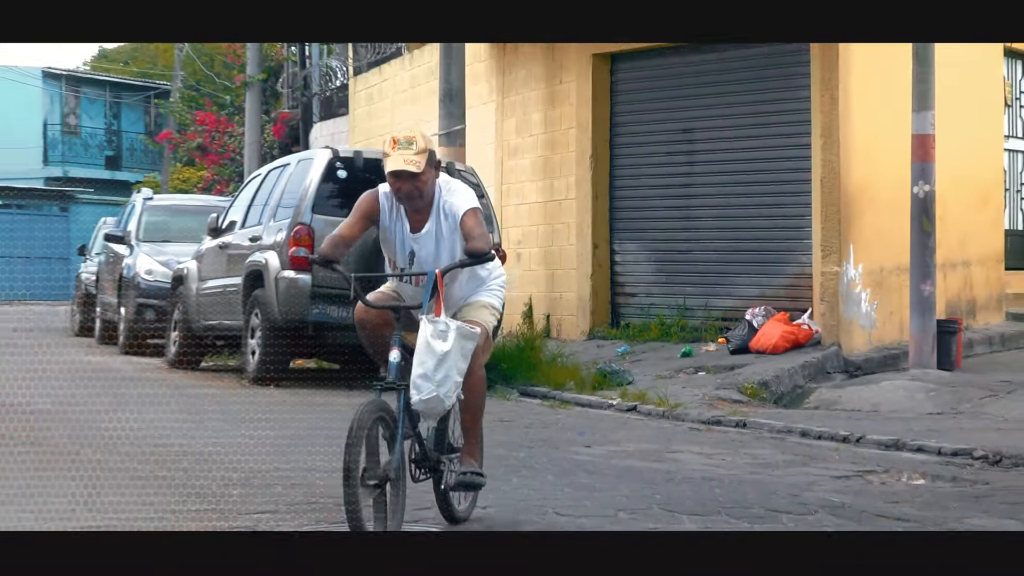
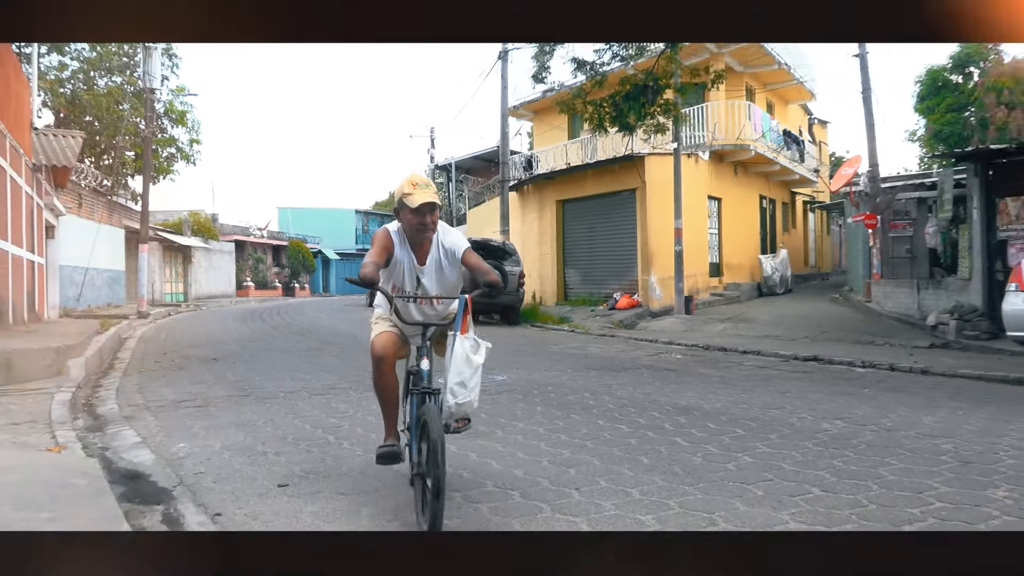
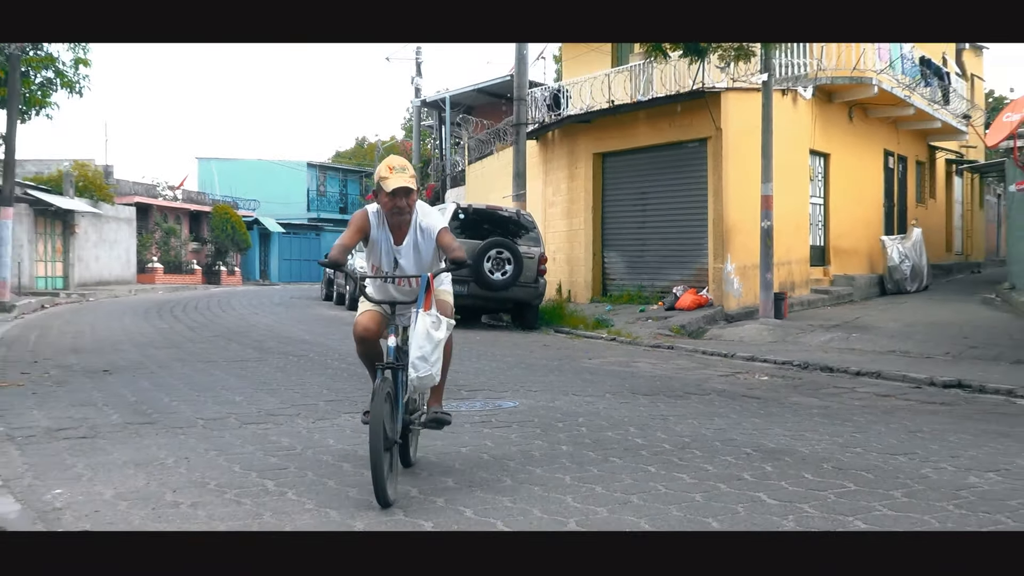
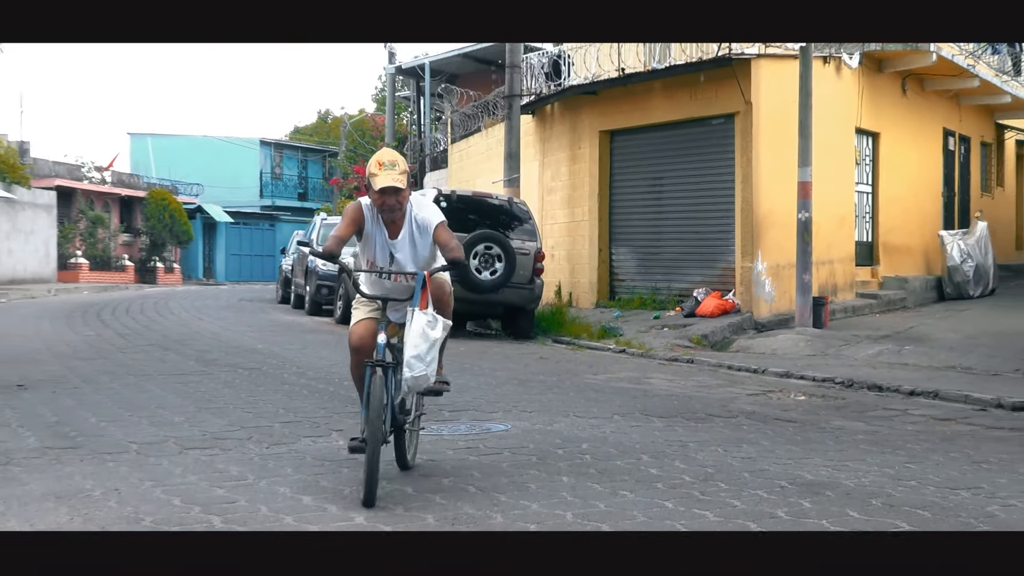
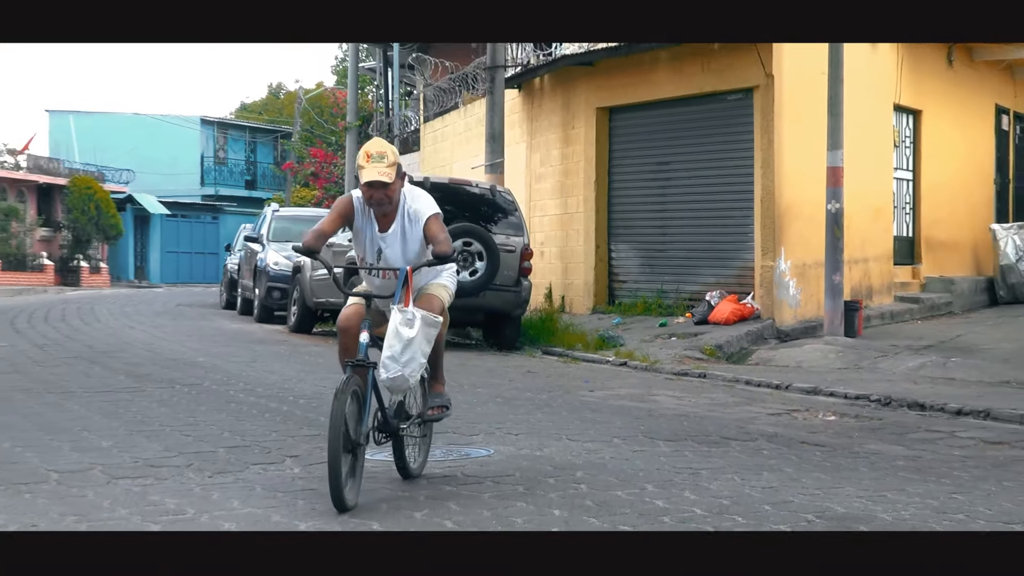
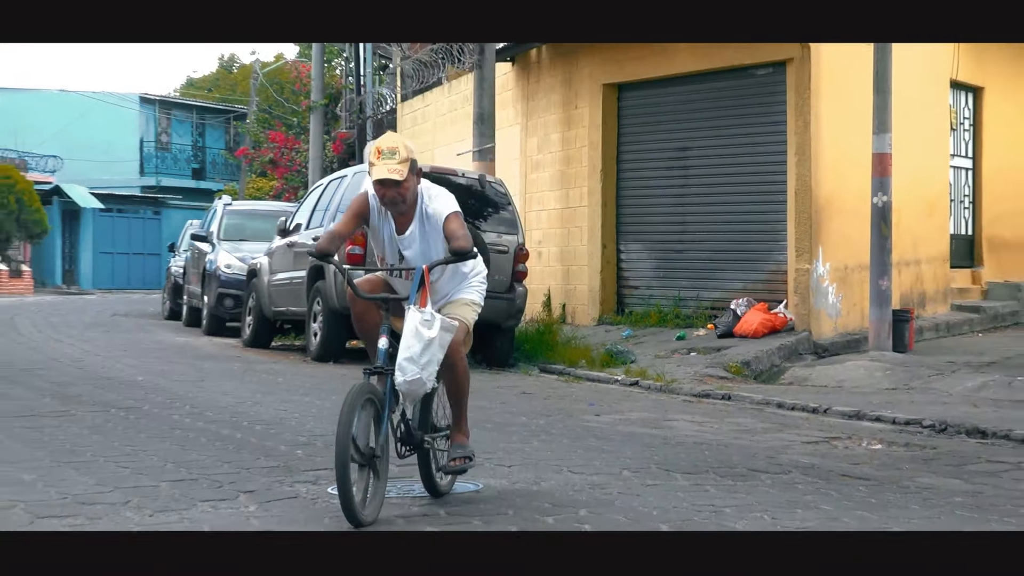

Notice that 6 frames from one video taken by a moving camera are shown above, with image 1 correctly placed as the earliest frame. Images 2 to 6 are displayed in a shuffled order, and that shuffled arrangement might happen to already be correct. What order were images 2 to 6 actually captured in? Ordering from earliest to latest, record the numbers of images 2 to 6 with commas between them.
6, 5, 4, 3, 2
